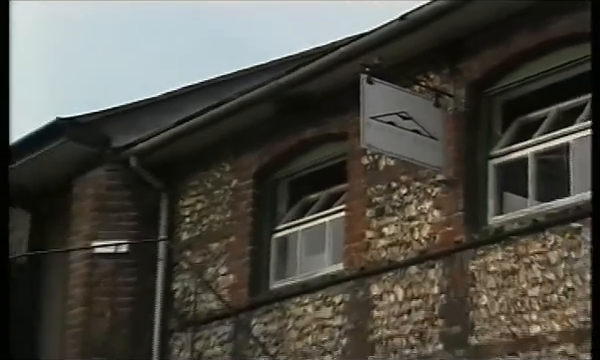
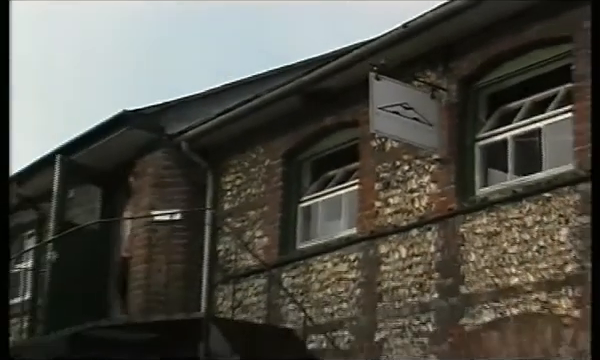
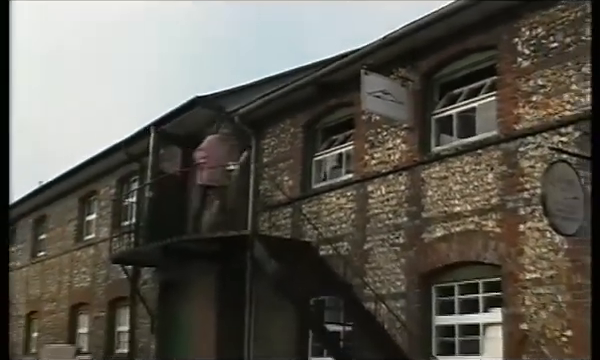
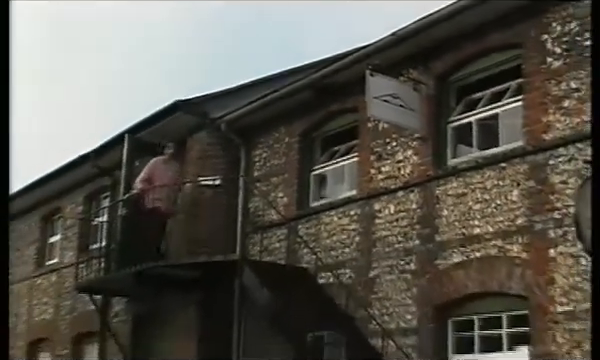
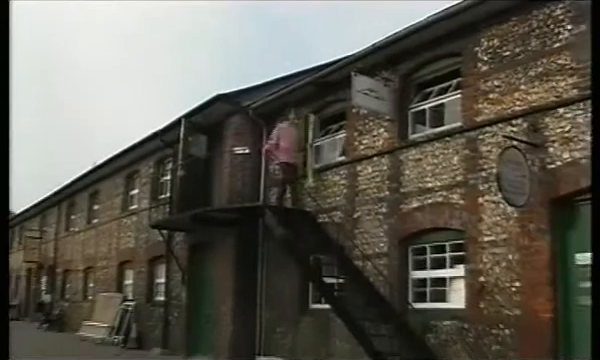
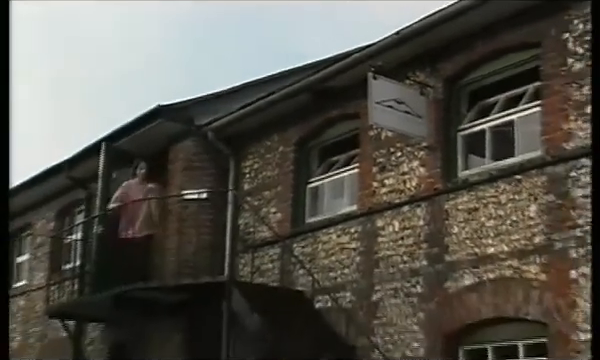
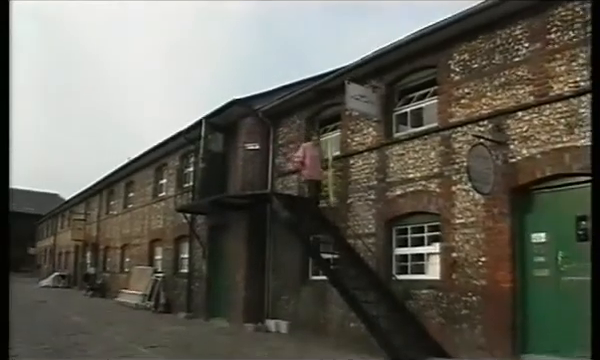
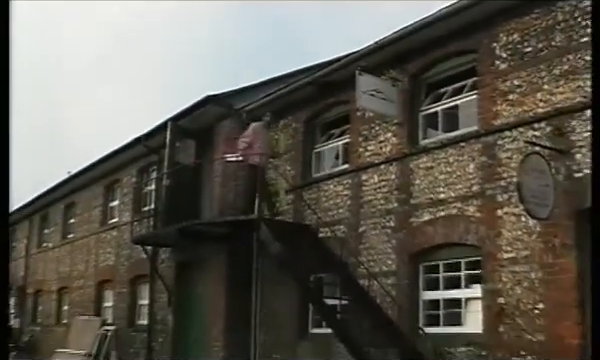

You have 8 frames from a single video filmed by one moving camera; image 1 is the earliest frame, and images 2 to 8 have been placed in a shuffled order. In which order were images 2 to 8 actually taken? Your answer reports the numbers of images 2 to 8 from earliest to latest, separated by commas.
2, 6, 4, 3, 8, 5, 7
